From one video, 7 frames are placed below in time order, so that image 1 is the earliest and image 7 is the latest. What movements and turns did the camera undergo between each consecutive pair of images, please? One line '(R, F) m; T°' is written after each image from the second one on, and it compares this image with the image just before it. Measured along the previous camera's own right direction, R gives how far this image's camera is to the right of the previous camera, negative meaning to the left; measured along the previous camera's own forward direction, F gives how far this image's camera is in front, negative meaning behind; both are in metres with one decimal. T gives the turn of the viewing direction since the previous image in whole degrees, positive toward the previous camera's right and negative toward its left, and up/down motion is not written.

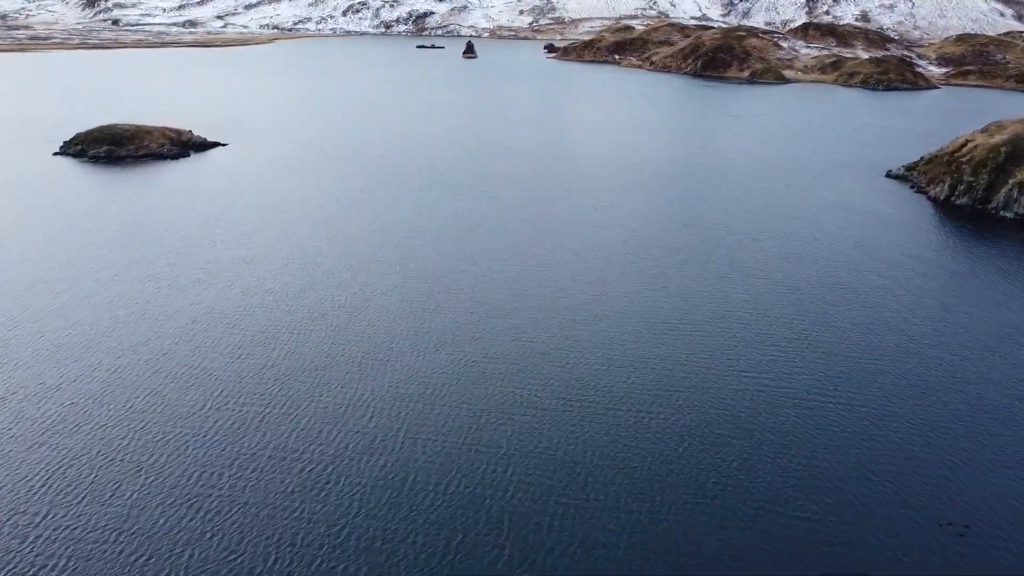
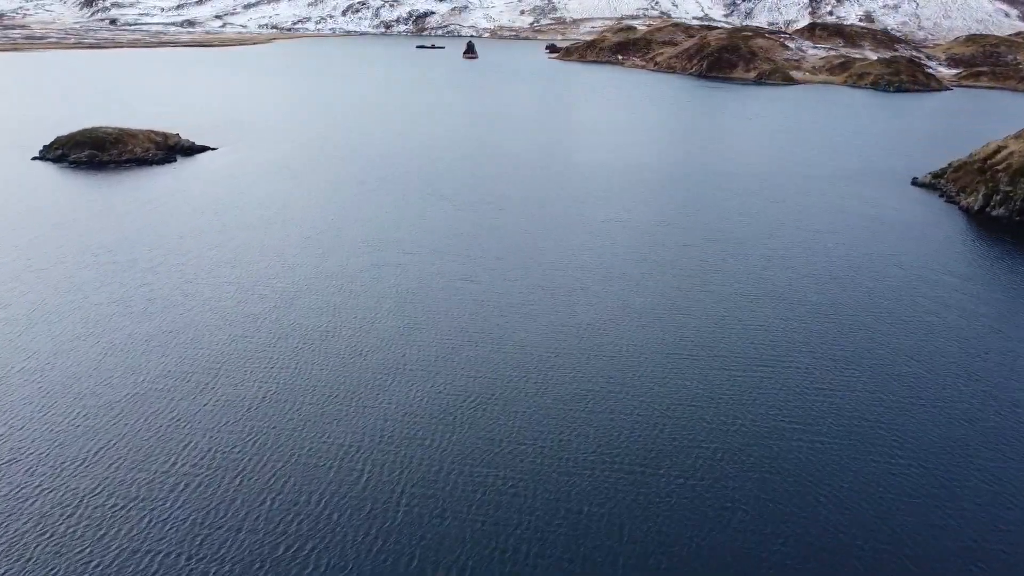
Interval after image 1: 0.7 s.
(-0.3, +2.6) m; 0°
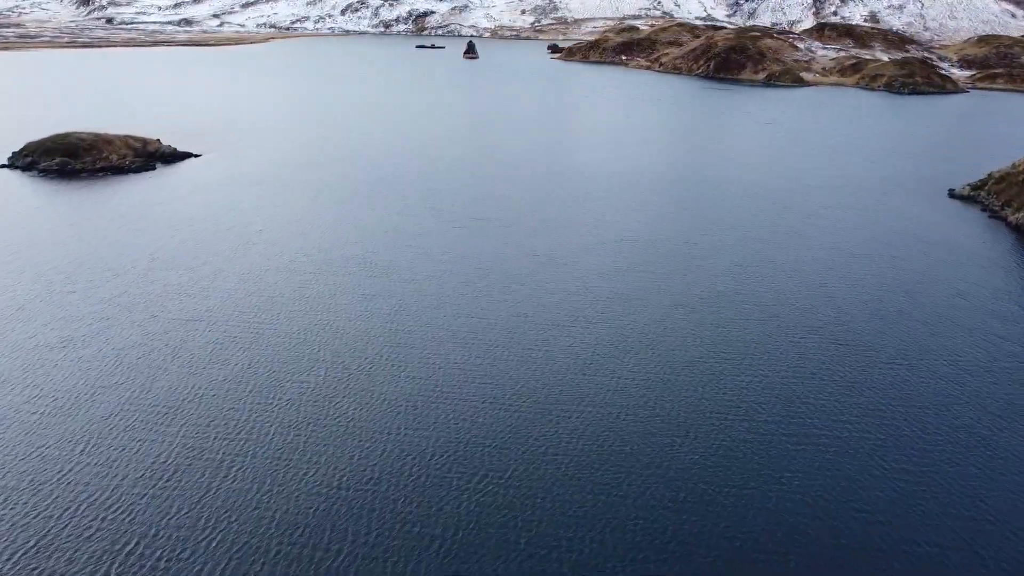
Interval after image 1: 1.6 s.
(-0.4, +3.5) m; 0°
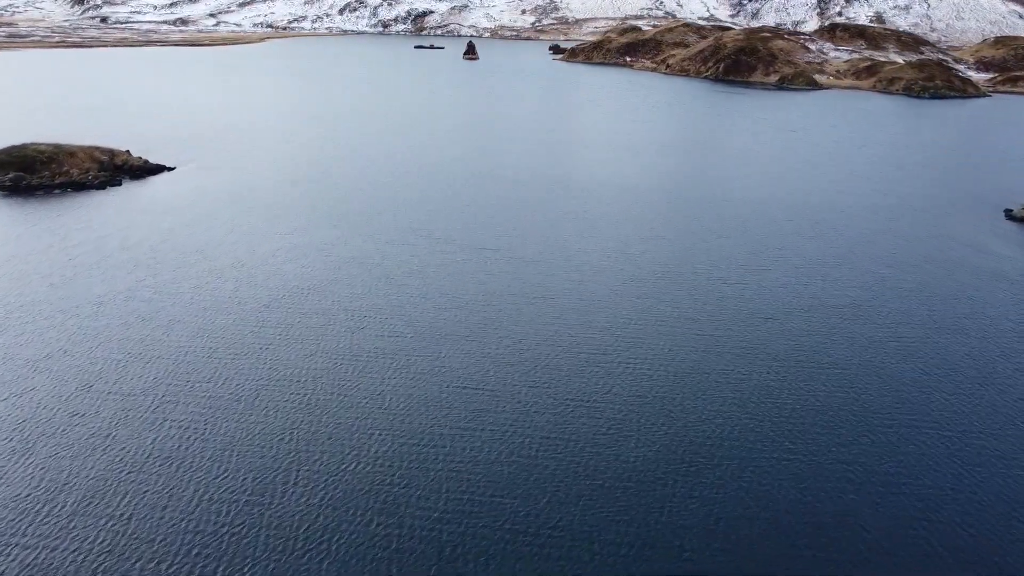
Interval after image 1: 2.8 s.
(-0.4, +4.6) m; 0°
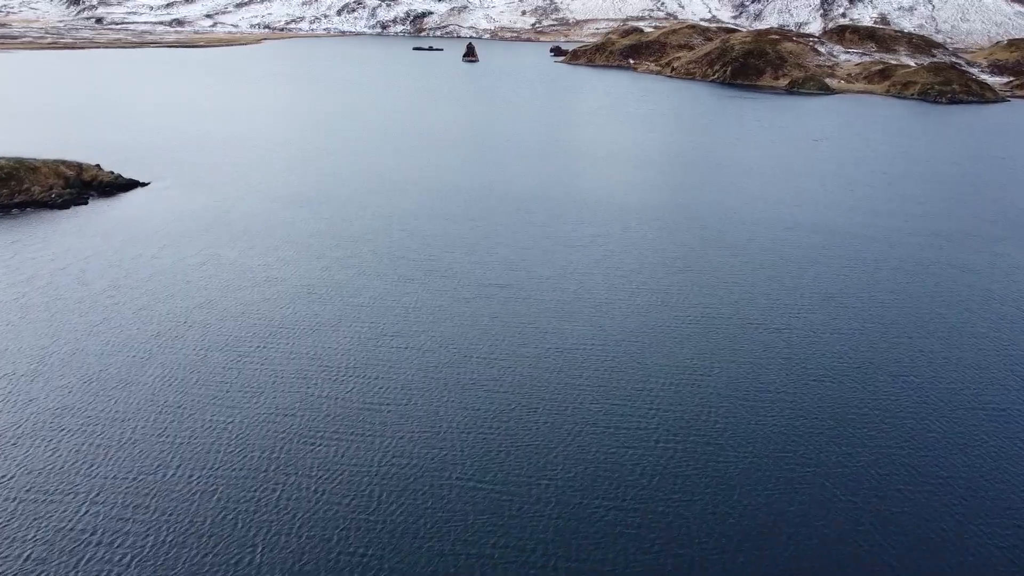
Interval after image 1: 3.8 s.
(-0.4, +3.7) m; 0°
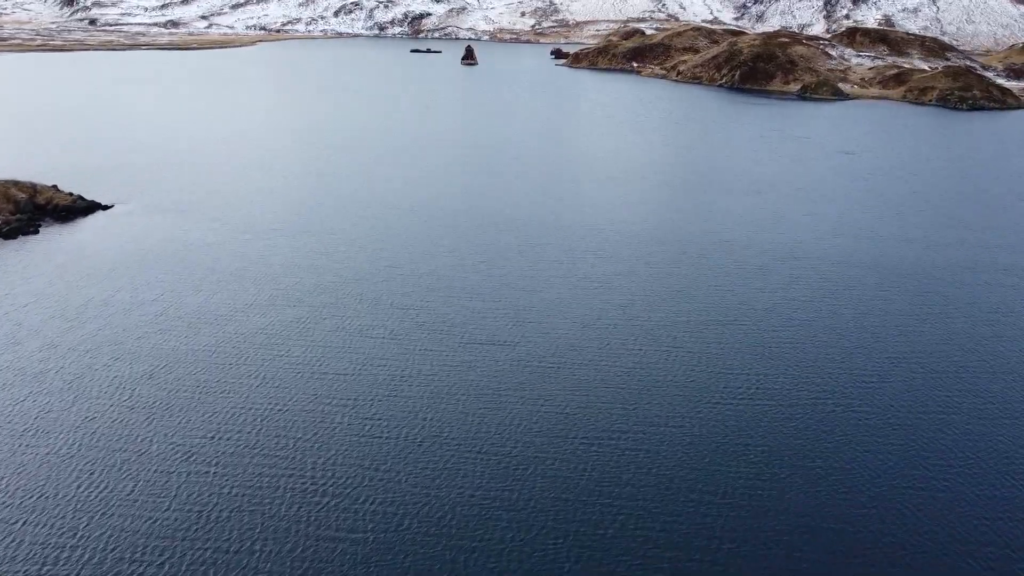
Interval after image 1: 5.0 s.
(-0.4, +4.3) m; 0°
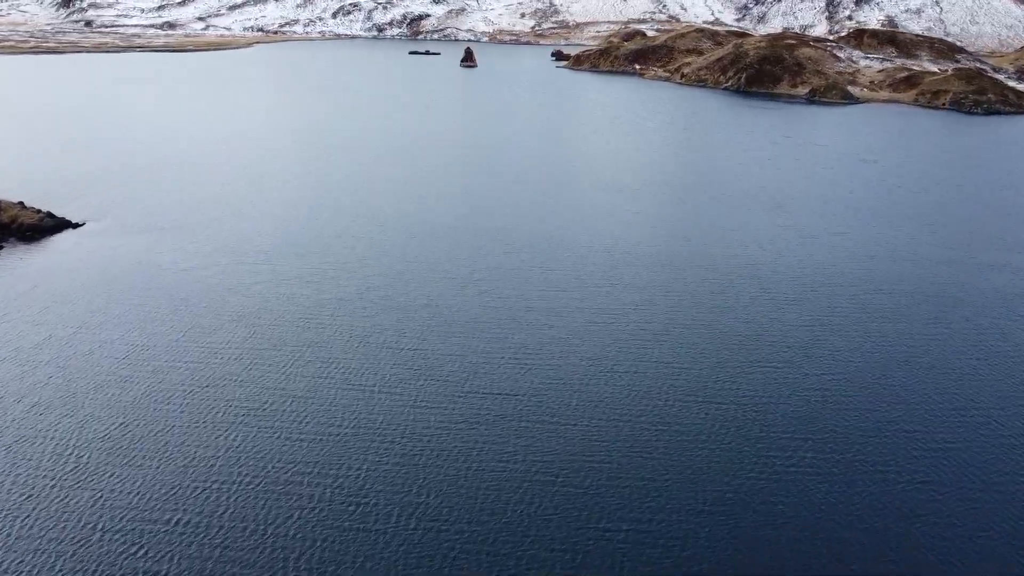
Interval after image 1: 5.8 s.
(-0.2, +2.8) m; 0°
